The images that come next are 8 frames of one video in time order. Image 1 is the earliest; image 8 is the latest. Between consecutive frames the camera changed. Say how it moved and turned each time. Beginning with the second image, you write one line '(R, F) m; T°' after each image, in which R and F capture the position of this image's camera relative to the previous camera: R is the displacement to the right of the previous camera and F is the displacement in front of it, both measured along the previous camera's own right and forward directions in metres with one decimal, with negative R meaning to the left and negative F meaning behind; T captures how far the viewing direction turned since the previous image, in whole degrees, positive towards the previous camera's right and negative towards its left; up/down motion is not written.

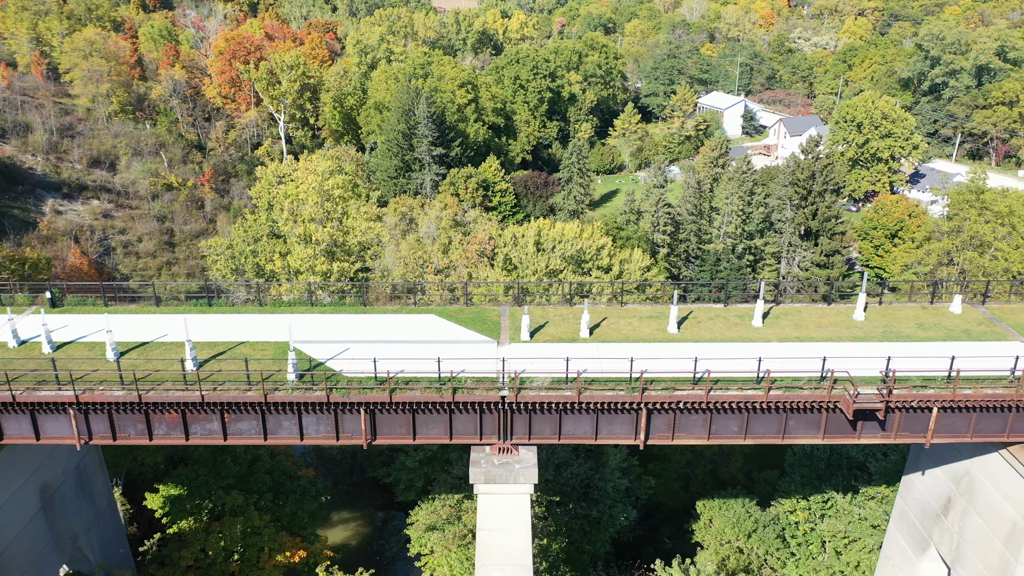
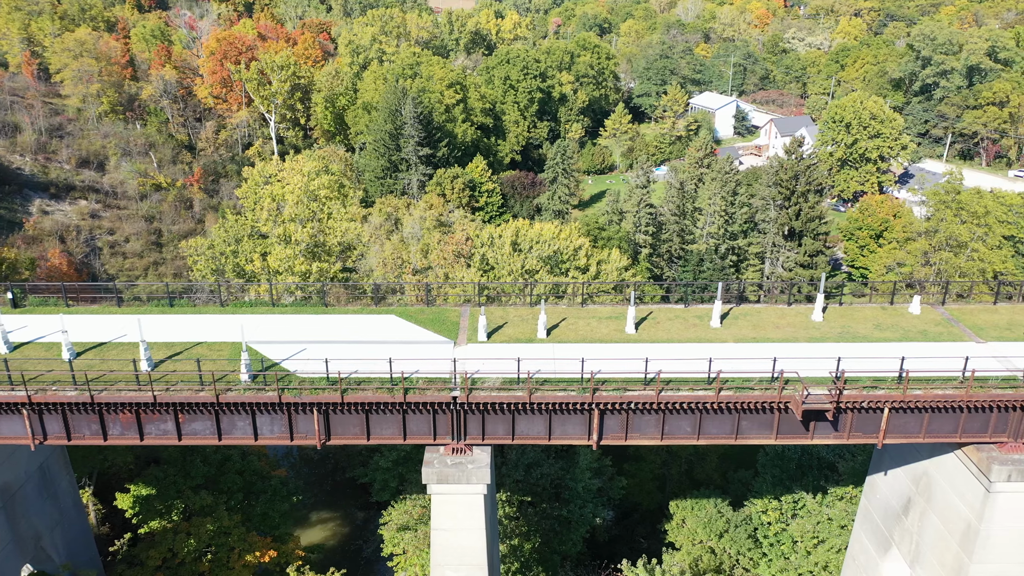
(+1.0, -0.1) m; 0°
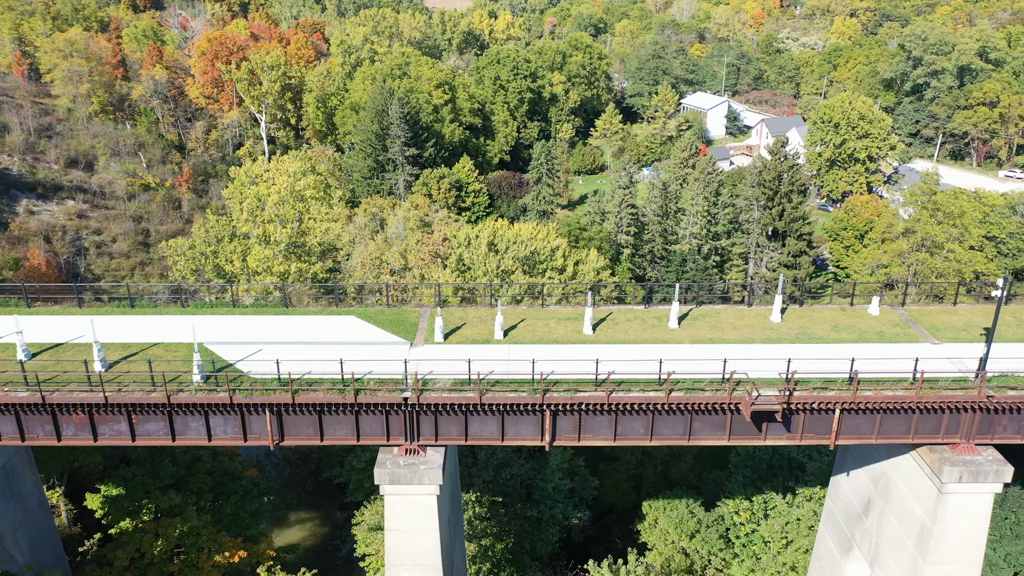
(+1.1, 0.0) m; 0°
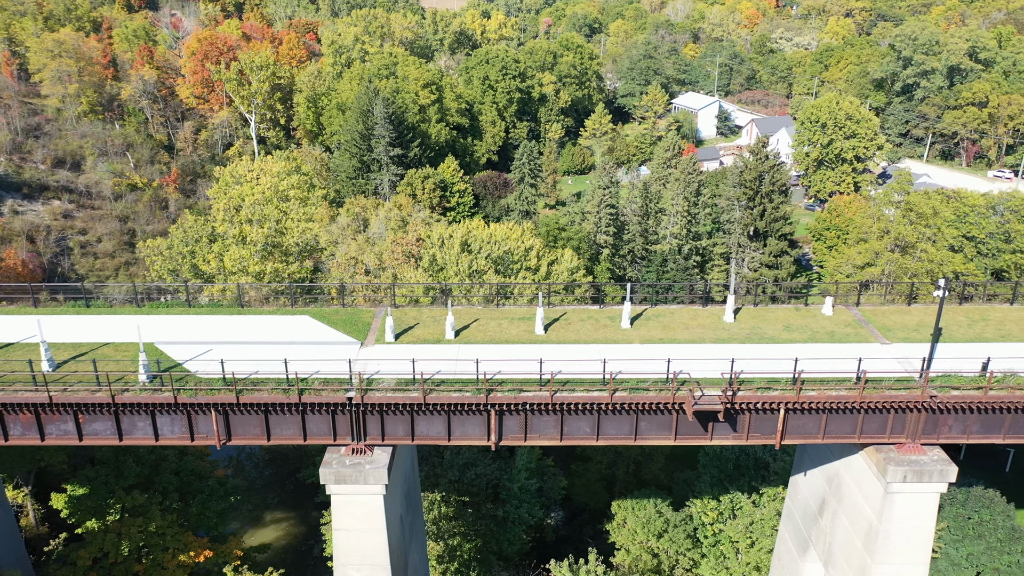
(+1.2, 0.0) m; 0°
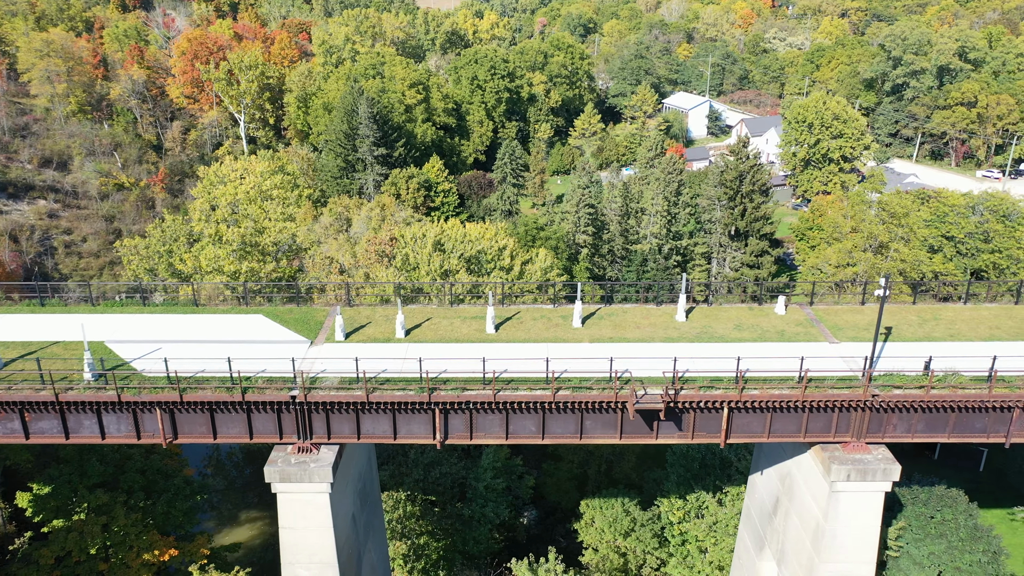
(+1.2, 0.0) m; 0°
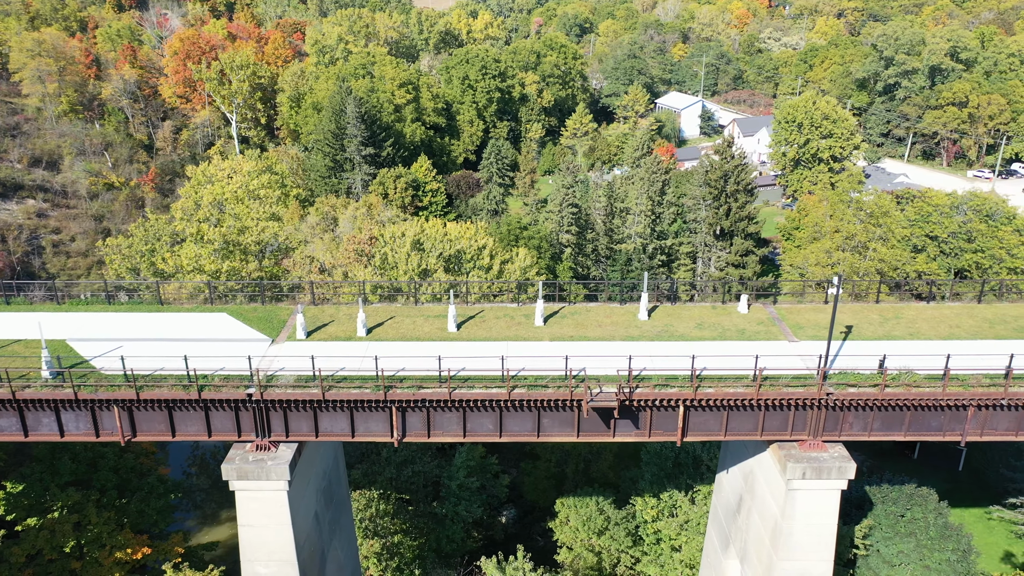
(+1.0, -0.1) m; 0°
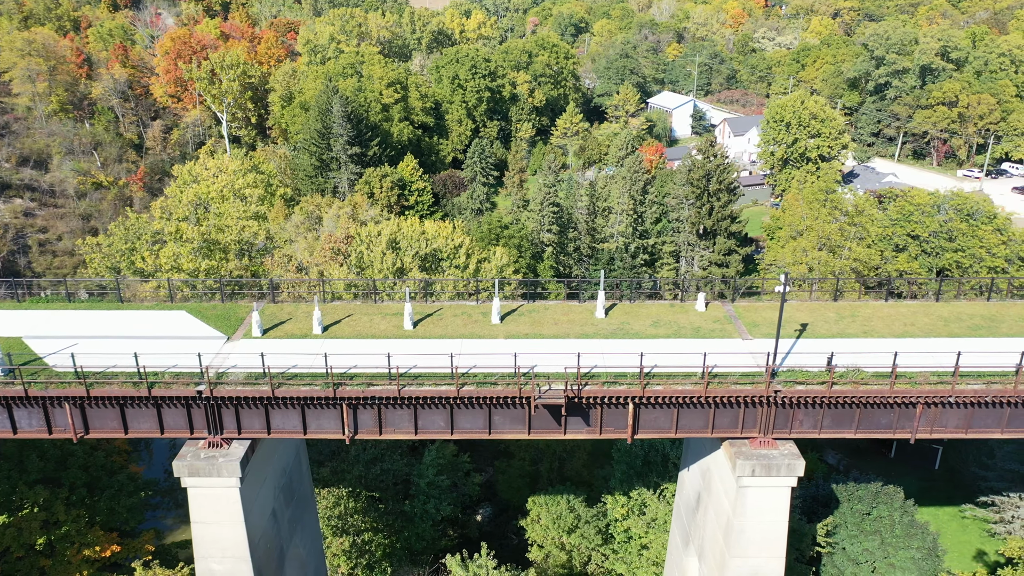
(+1.1, -0.1) m; 0°
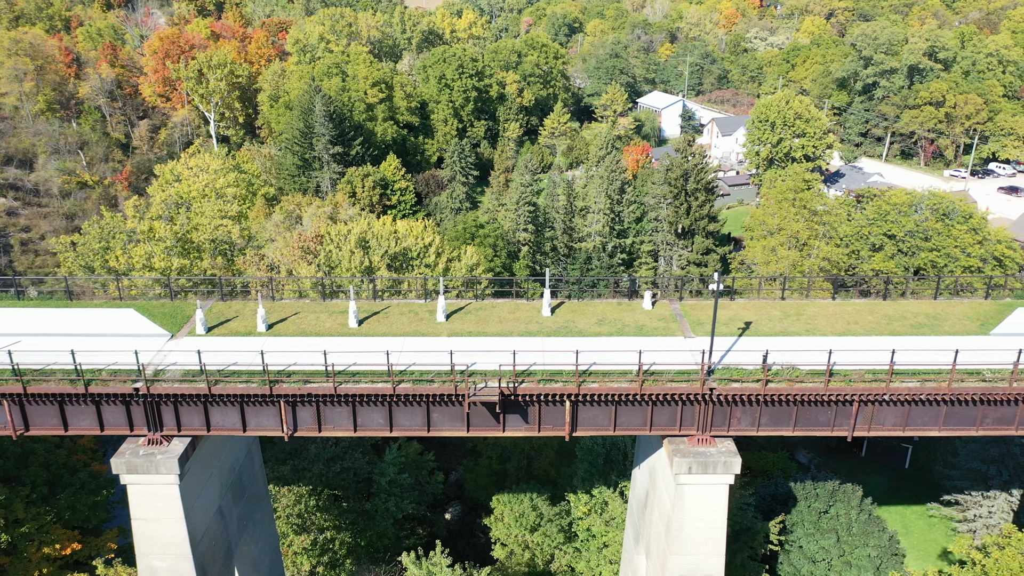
(+1.4, -0.1) m; 0°
